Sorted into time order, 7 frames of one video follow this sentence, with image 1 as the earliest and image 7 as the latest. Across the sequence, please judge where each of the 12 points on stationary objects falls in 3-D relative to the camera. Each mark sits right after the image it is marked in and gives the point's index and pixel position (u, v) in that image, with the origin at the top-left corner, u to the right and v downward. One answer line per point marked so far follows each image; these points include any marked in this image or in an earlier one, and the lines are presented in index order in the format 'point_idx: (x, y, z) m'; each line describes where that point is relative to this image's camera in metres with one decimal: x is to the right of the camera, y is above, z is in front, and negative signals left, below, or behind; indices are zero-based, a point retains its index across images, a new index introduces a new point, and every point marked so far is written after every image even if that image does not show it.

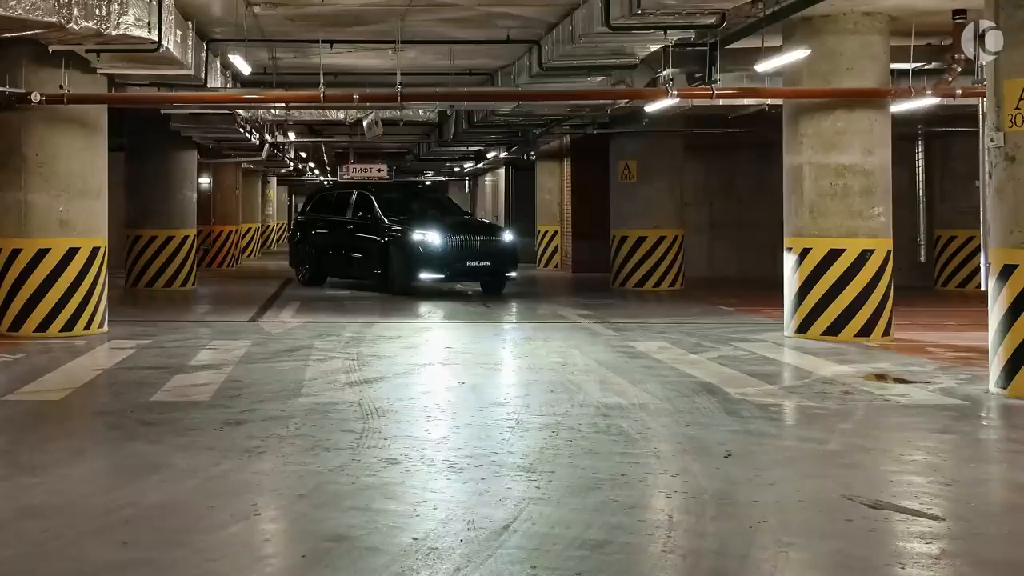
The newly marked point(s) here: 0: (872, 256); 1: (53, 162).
0: (+4.5, +0.4, +13.3) m
1: (-5.1, +1.4, +11.9) m
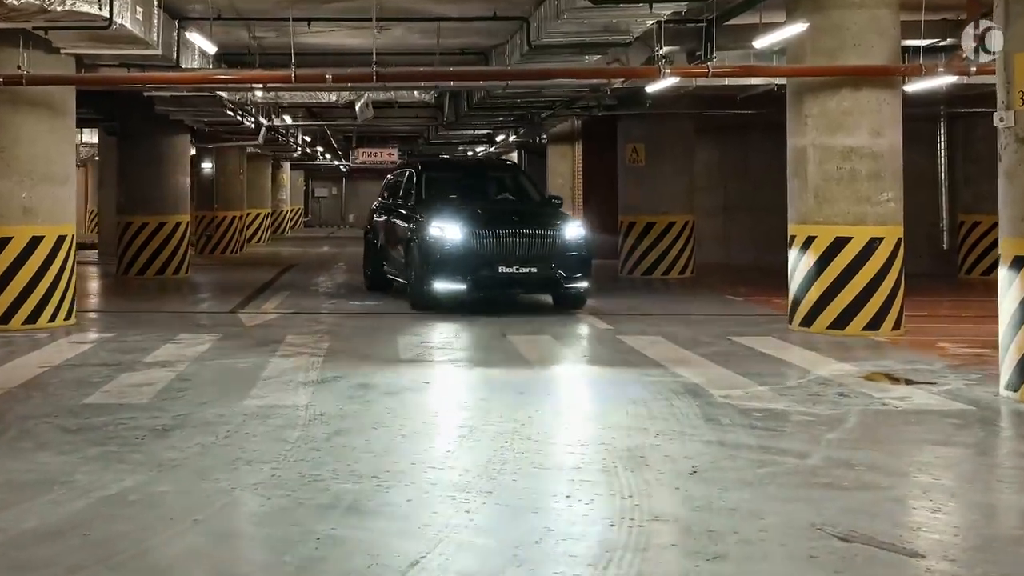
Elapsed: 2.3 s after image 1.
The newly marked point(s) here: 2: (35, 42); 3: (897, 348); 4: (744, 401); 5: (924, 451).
0: (+4.4, +0.5, +12.5) m
1: (-5.3, +1.5, +11.3) m
2: (-5.1, +2.6, +11.4) m
3: (+4.3, -0.7, +11.9) m
4: (+1.8, -0.9, +8.4) m
5: (+2.6, -1.0, +6.7) m
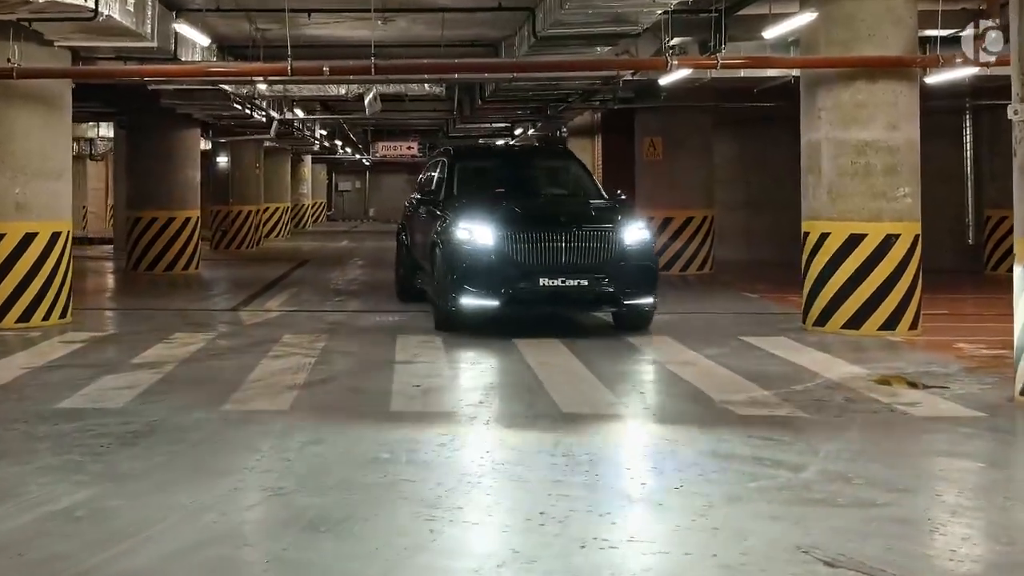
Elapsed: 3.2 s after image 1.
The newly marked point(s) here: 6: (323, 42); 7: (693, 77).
0: (+4.4, +0.5, +12.1) m
1: (-5.3, +1.6, +11.2) m
2: (-5.1, +2.7, +11.2) m
3: (+4.3, -0.7, +11.5) m
4: (+1.8, -0.9, +8.0) m
5: (+2.5, -1.0, +6.3) m
6: (-2.7, +3.5, +15.0) m
7: (+2.9, +3.3, +16.8) m
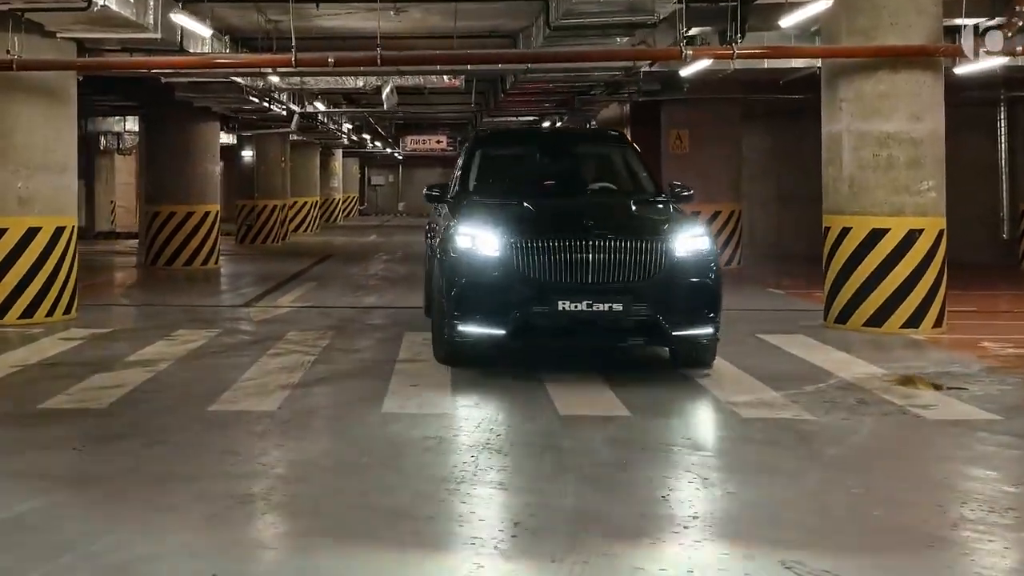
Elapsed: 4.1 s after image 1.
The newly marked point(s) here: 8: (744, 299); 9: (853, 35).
0: (+4.5, +0.6, +11.7) m
1: (-5.2, +1.6, +11.1) m
2: (-5.0, +2.7, +11.1) m
3: (+4.4, -0.6, +11.1) m
4: (+1.7, -0.9, +7.7) m
5: (+2.4, -1.0, +6.0) m
6: (-2.5, +3.5, +14.8) m
7: (+3.1, +3.4, +16.4) m
8: (+3.6, -0.2, +16.7) m
9: (+3.8, +2.8, +11.8) m
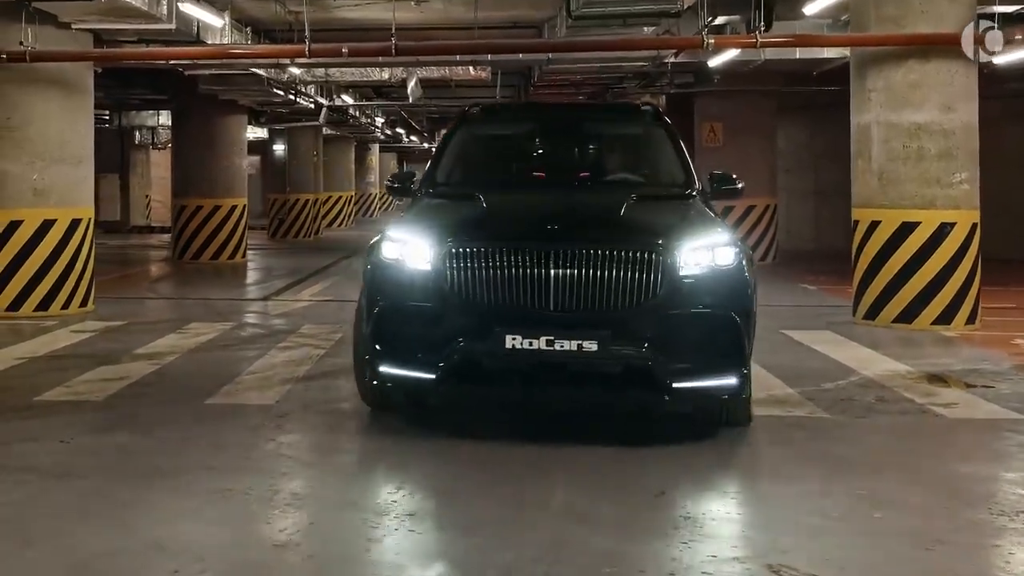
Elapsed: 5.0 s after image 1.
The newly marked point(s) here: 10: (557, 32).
0: (+4.7, +0.6, +11.3) m
1: (-5.0, +1.7, +11.1) m
2: (-4.9, +2.8, +11.1) m
3: (+4.5, -0.6, +10.7) m
4: (+1.8, -0.8, +7.5) m
5: (+2.3, -1.0, +5.7) m
6: (-2.1, +3.6, +14.7) m
7: (+3.5, +3.5, +16.1) m
8: (+4.0, -0.1, +16.4) m
9: (+4.0, +2.8, +11.4) m
10: (+0.6, +3.4, +14.0) m
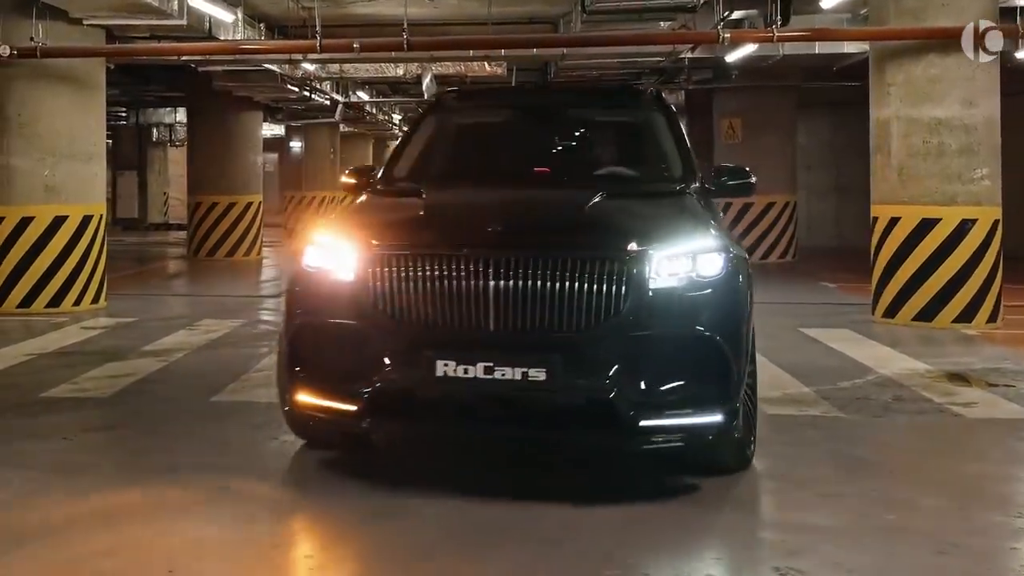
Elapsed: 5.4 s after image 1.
0: (+4.8, +0.6, +11.1) m
1: (-4.9, +1.7, +11.0) m
2: (-4.7, +2.8, +11.0) m
3: (+4.7, -0.5, +10.5) m
4: (+1.8, -0.8, +7.3) m
5: (+2.4, -1.0, +5.5) m
6: (-1.9, +3.7, +14.6) m
7: (+3.7, +3.5, +15.9) m
8: (+4.2, -0.1, +16.2) m
9: (+4.1, +2.9, +11.2) m
10: (+0.8, +3.4, +13.8) m
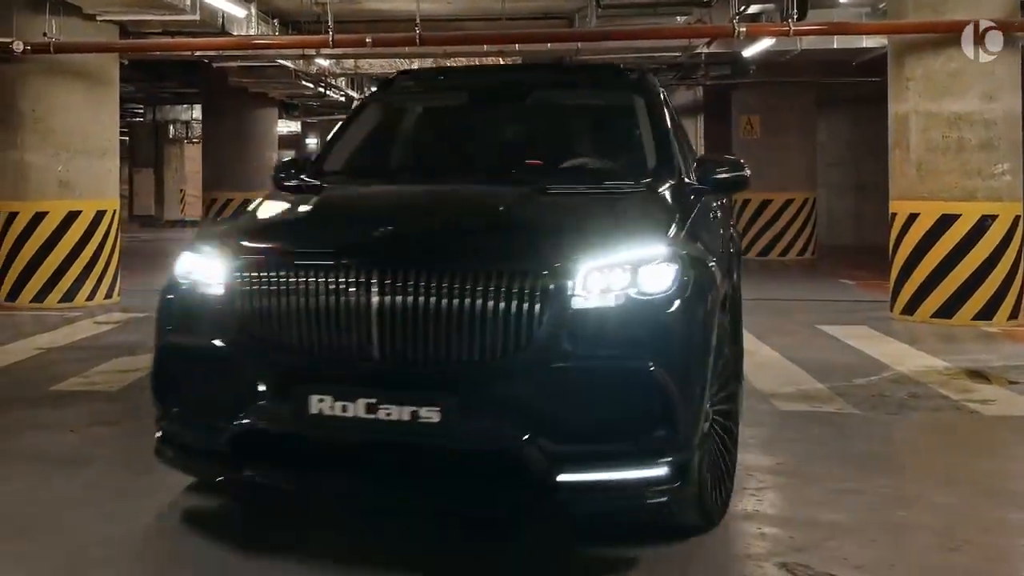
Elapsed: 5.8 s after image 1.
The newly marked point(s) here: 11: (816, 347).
0: (+5.0, +0.7, +11.0) m
1: (-4.8, +1.8, +11.1) m
2: (-4.6, +2.9, +11.0) m
3: (+4.8, -0.5, +10.3) m
4: (+1.9, -0.8, +7.2) m
5: (+2.4, -0.9, +5.4) m
6: (-1.7, +3.7, +14.5) m
7: (+4.0, +3.5, +15.7) m
8: (+4.5, 0.0, +16.0) m
9: (+4.2, +2.9, +11.1) m
10: (+1.0, +3.4, +13.7) m
11: (+2.9, -0.6, +10.0) m
